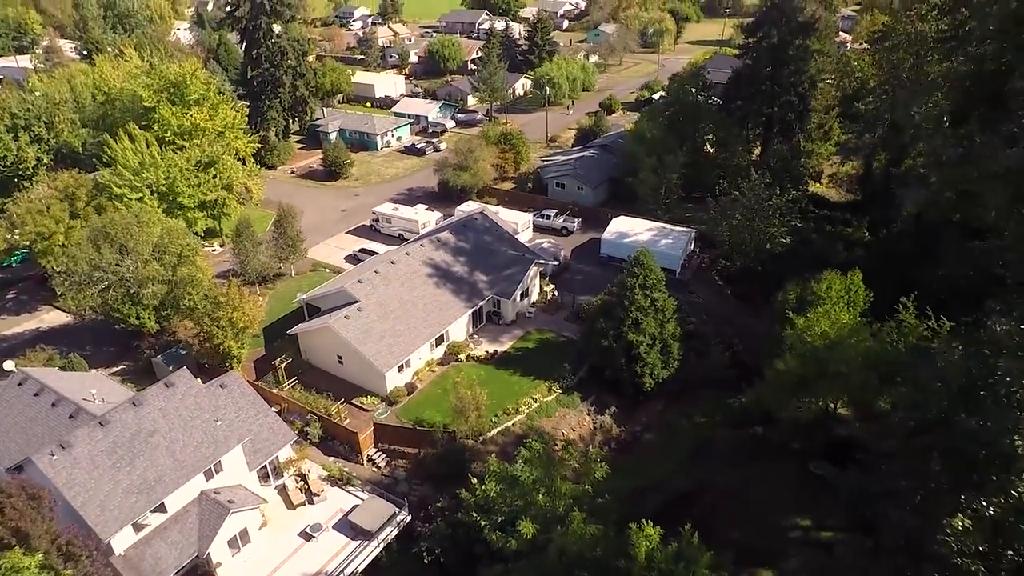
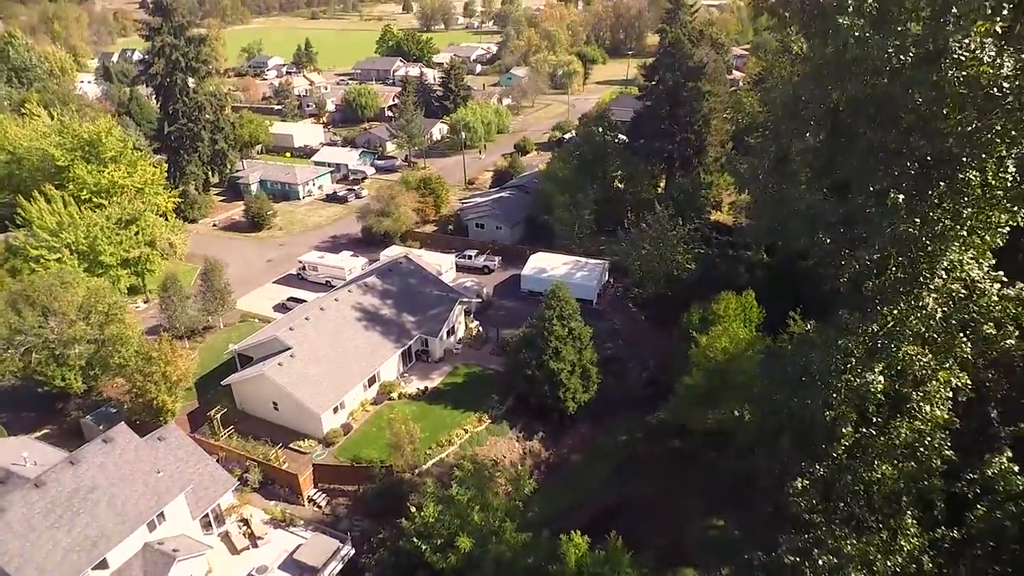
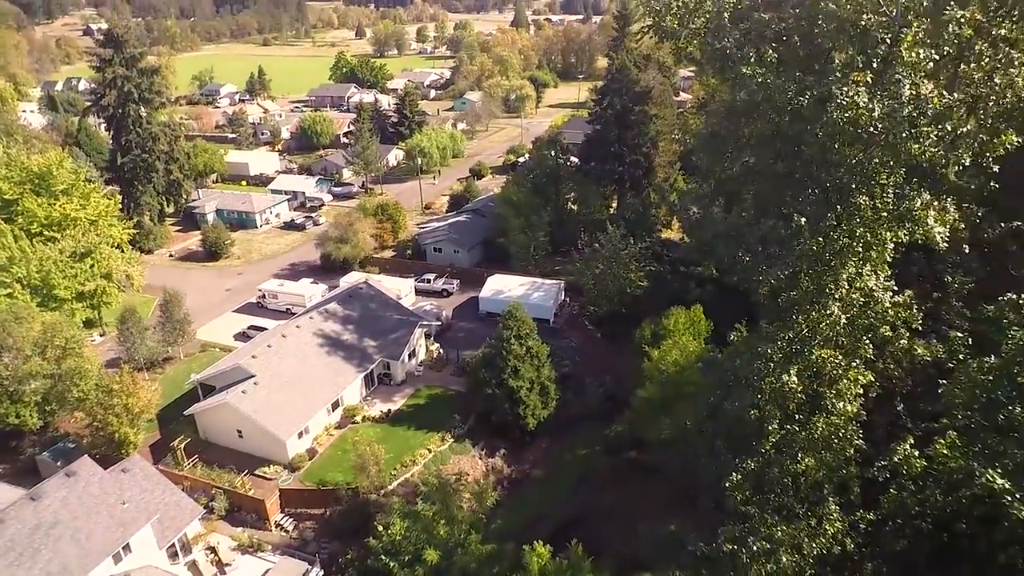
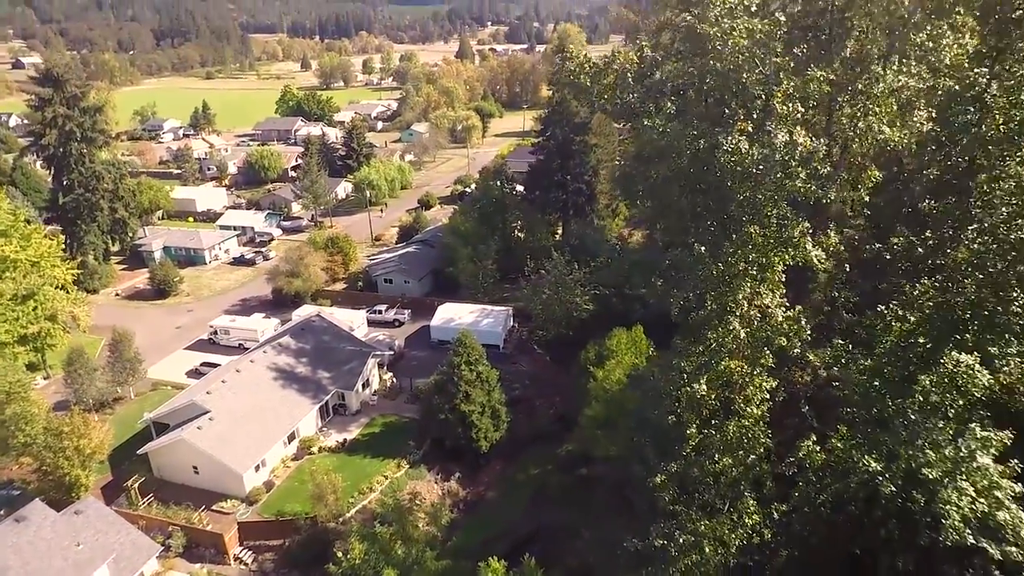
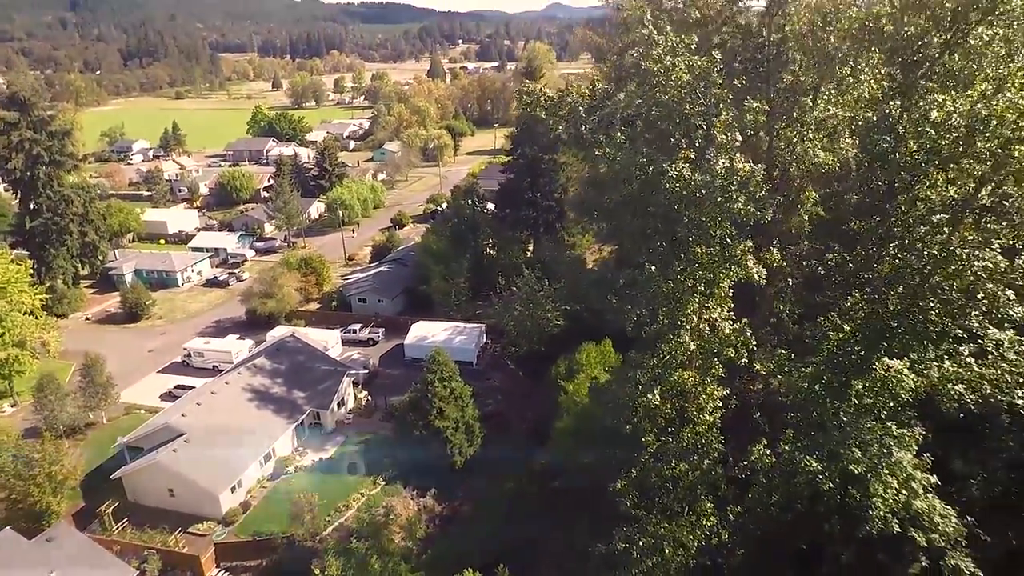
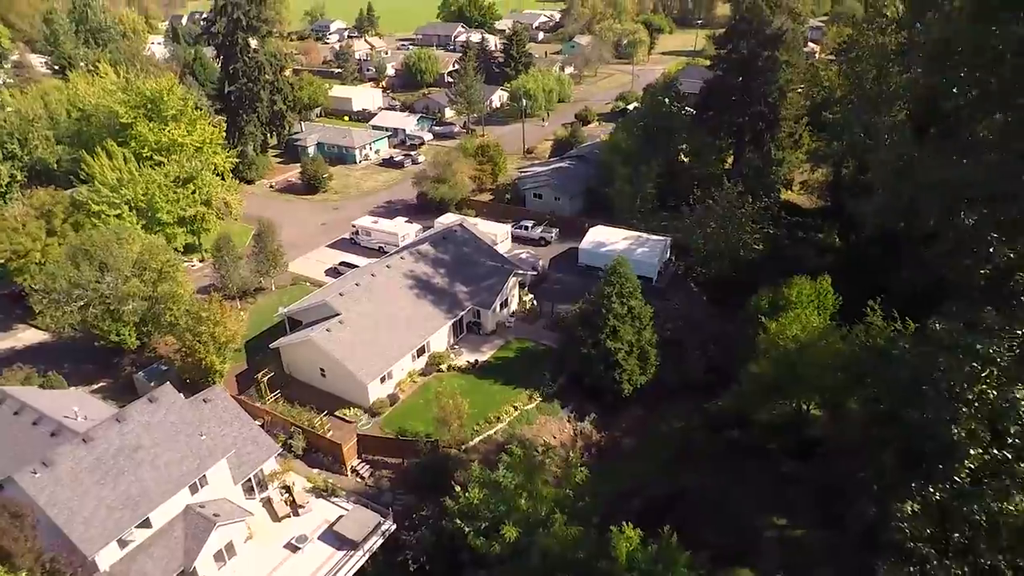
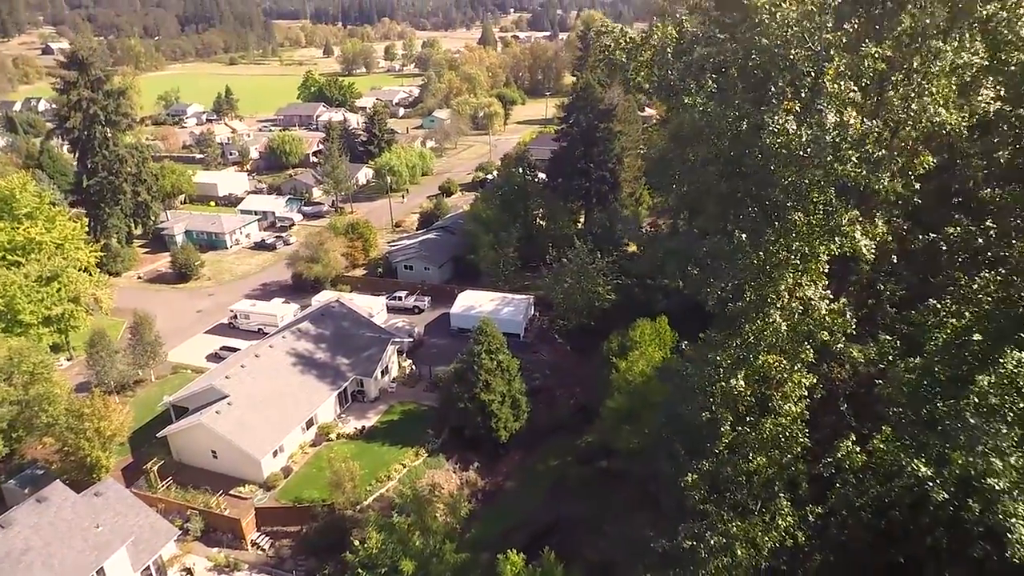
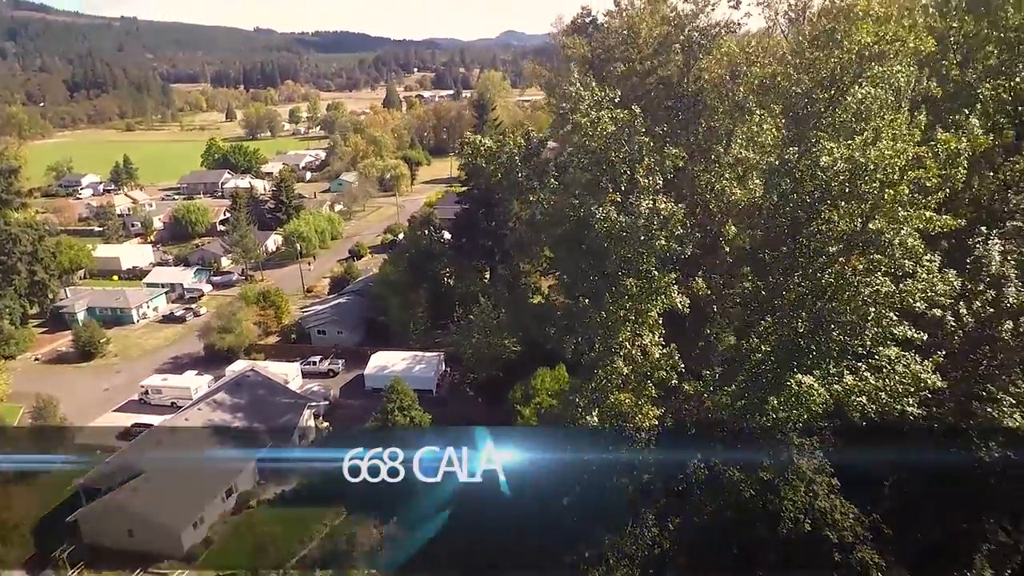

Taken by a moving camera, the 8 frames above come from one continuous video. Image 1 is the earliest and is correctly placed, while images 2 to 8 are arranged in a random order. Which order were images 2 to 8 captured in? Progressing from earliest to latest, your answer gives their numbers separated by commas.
6, 2, 3, 7, 4, 5, 8
